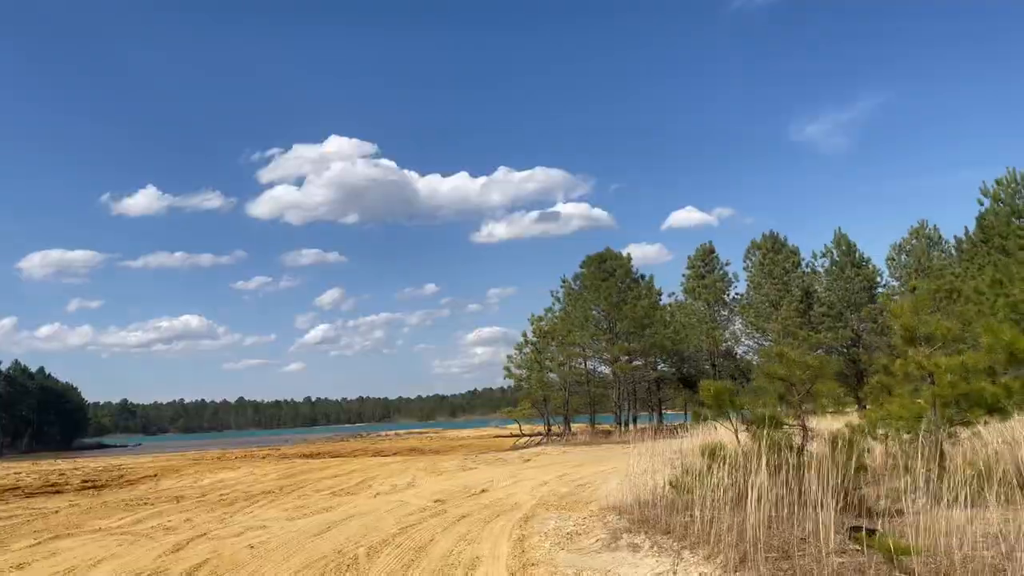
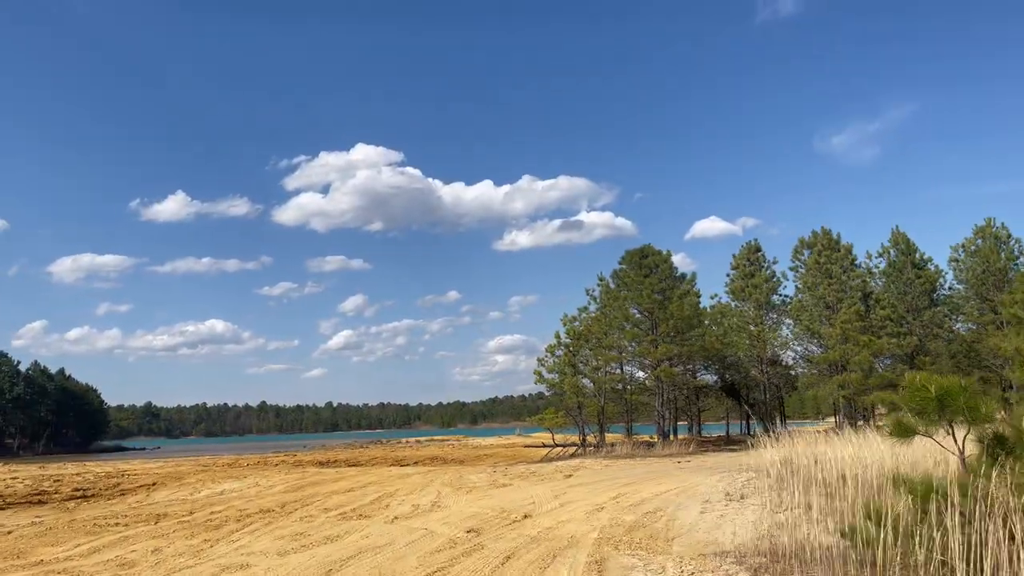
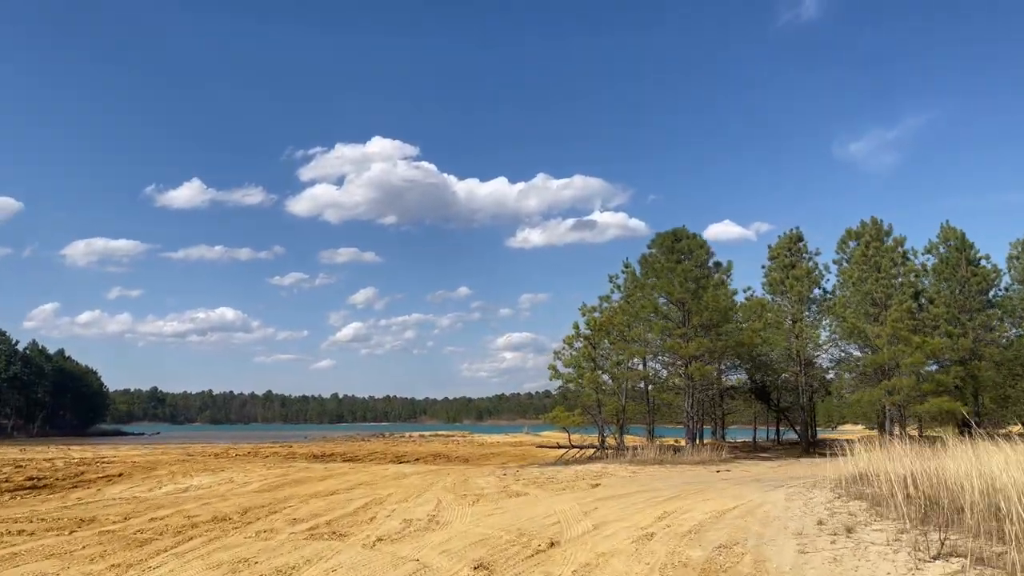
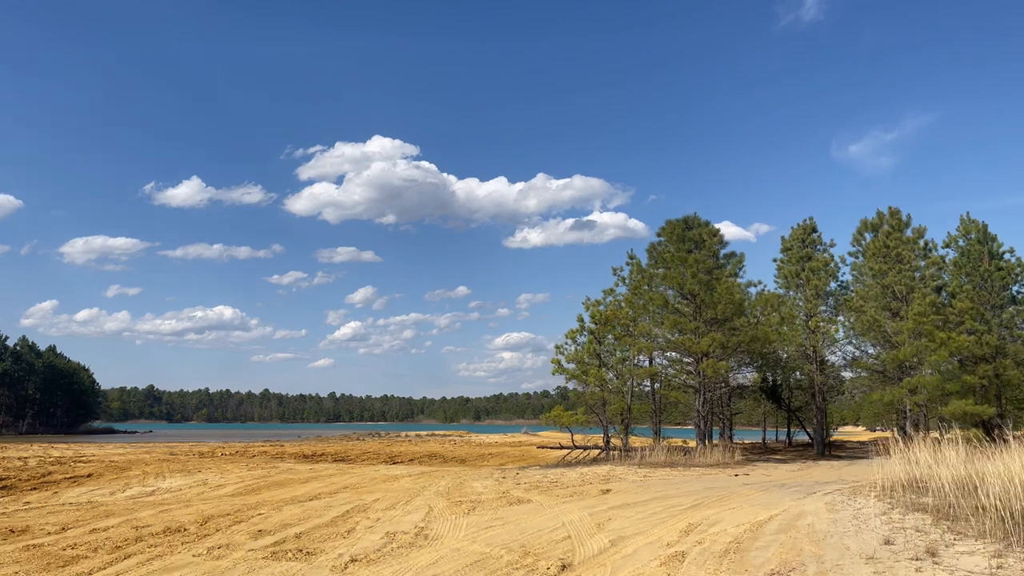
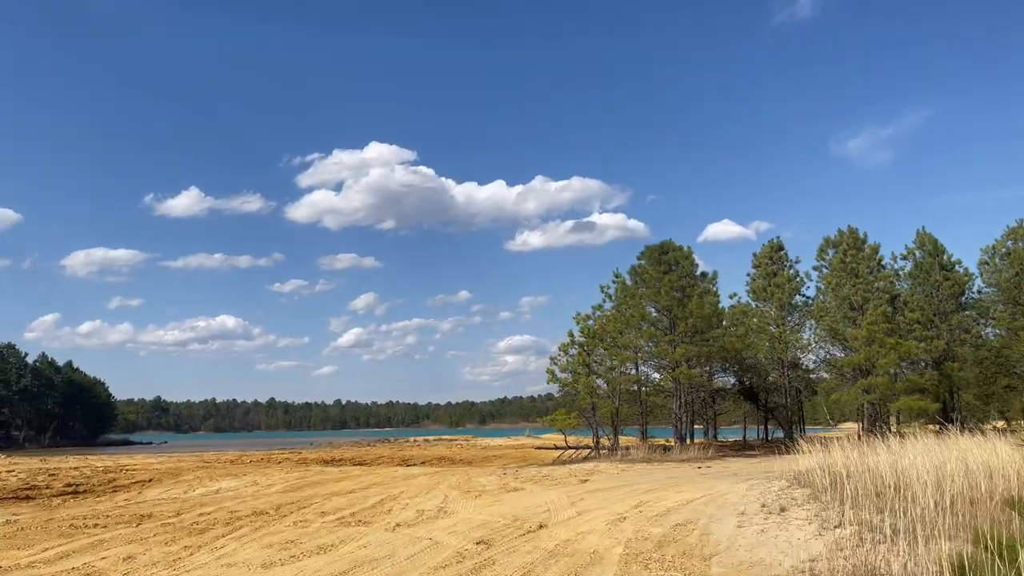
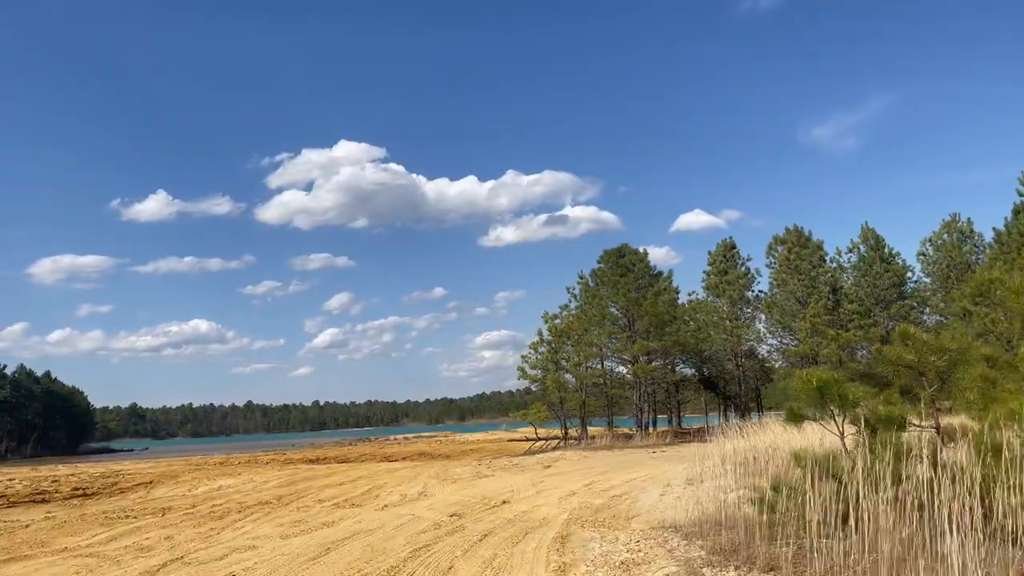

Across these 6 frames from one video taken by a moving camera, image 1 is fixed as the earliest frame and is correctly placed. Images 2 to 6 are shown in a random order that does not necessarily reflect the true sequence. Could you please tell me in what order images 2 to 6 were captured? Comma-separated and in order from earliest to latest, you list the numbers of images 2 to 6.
6, 2, 5, 3, 4
